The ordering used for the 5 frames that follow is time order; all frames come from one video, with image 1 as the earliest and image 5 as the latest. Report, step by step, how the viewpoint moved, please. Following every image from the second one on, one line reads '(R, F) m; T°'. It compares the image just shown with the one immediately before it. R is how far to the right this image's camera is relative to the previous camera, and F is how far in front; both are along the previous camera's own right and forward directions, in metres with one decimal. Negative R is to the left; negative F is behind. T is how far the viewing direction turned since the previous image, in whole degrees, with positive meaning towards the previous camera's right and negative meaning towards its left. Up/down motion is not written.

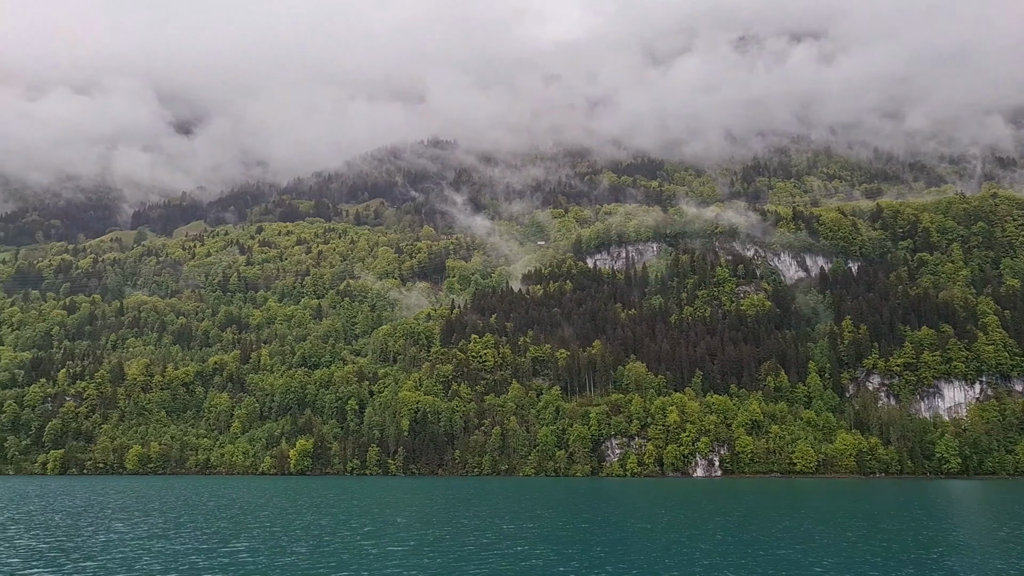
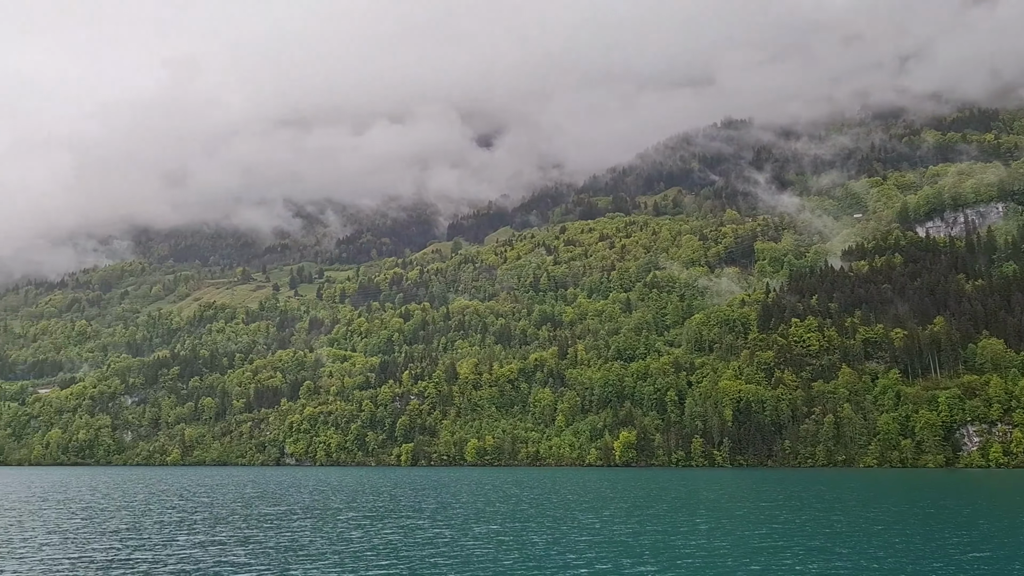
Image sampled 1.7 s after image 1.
(-4.2, +1.5) m; -19°
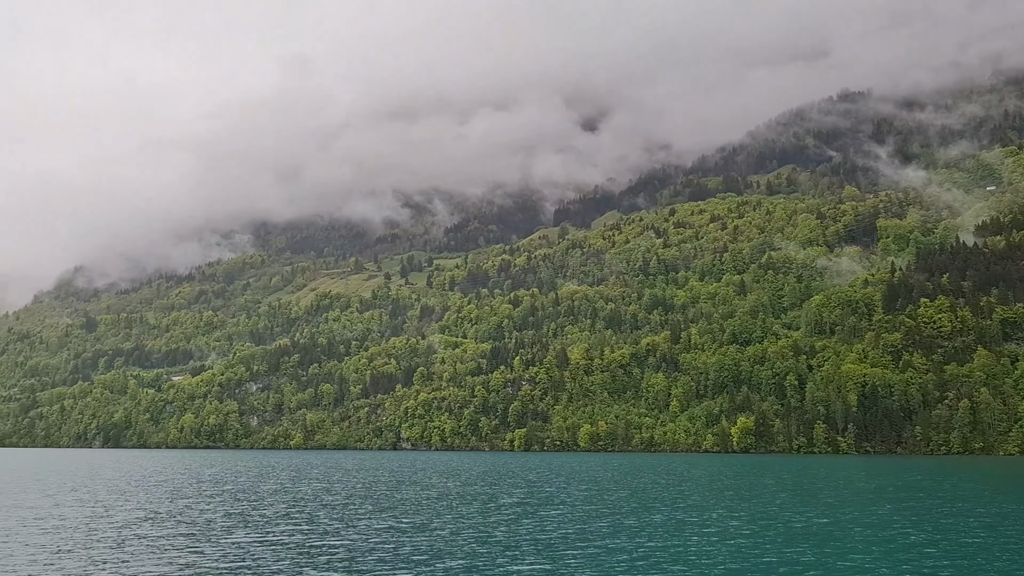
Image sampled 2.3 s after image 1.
(-1.3, +0.9) m; -7°
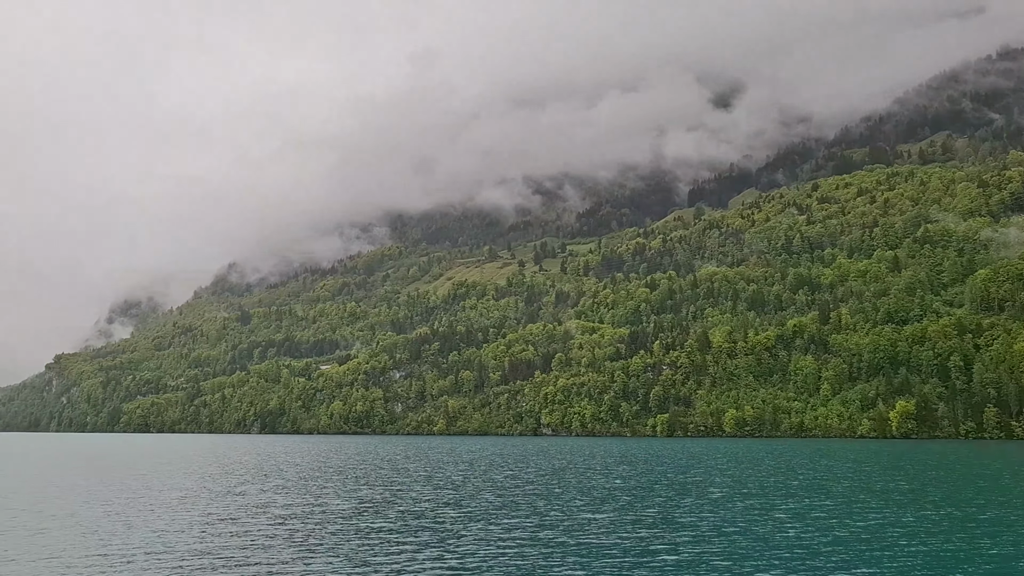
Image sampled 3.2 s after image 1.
(-1.8, +1.1) m; -9°
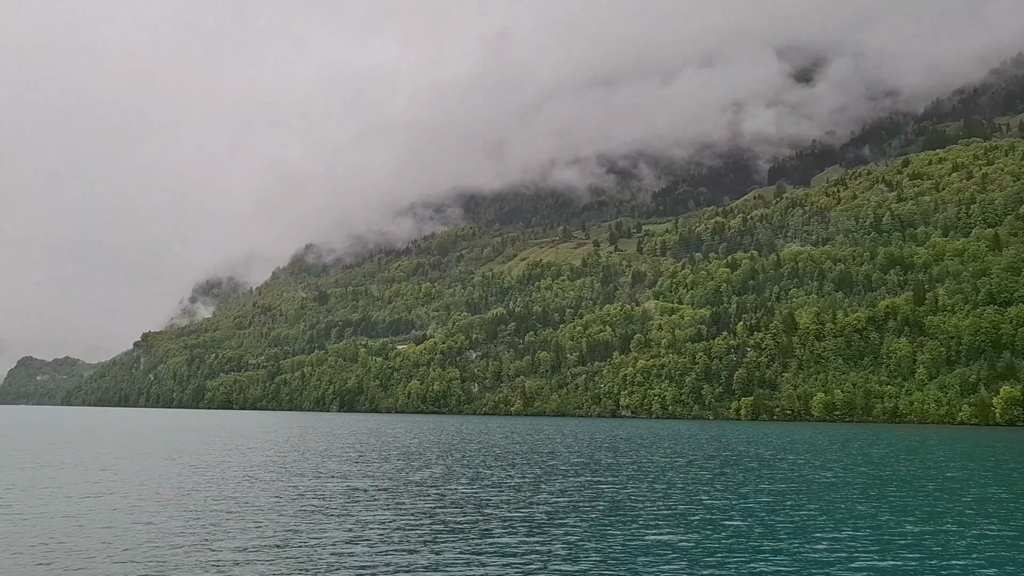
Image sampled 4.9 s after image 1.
(-3.0, +2.3) m; -4°
